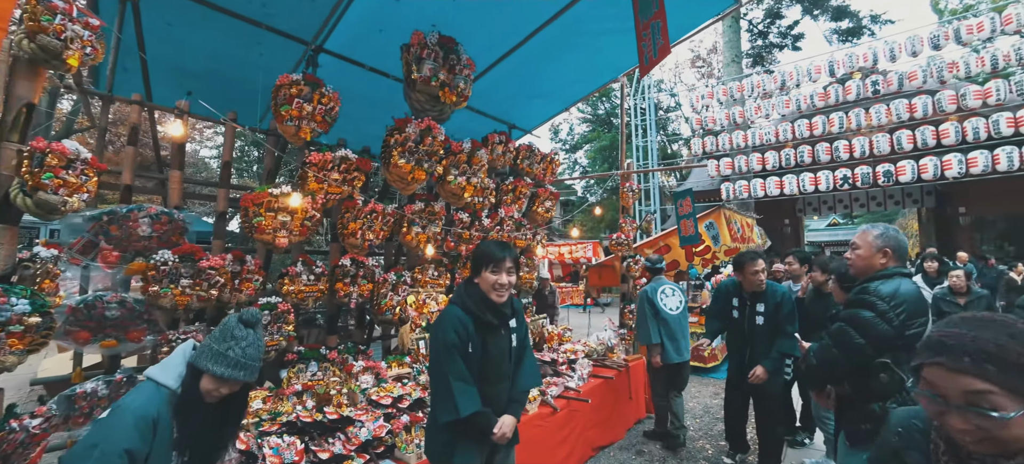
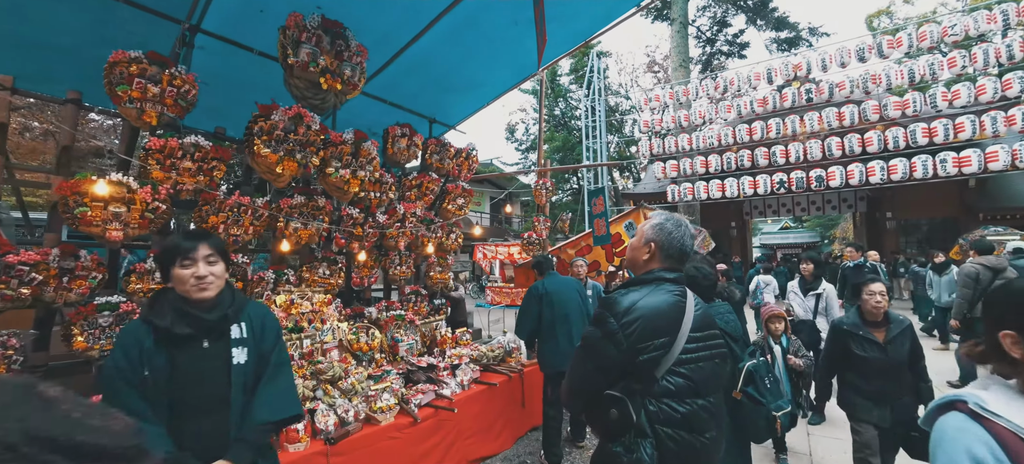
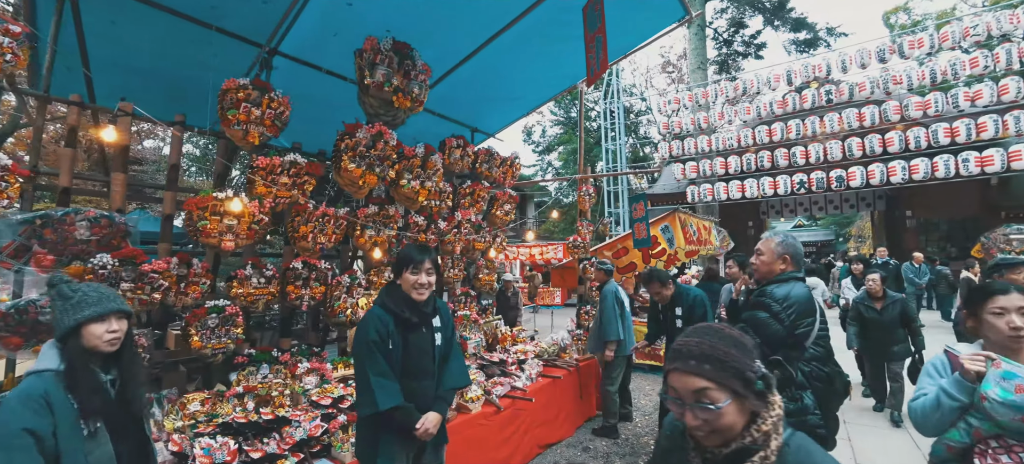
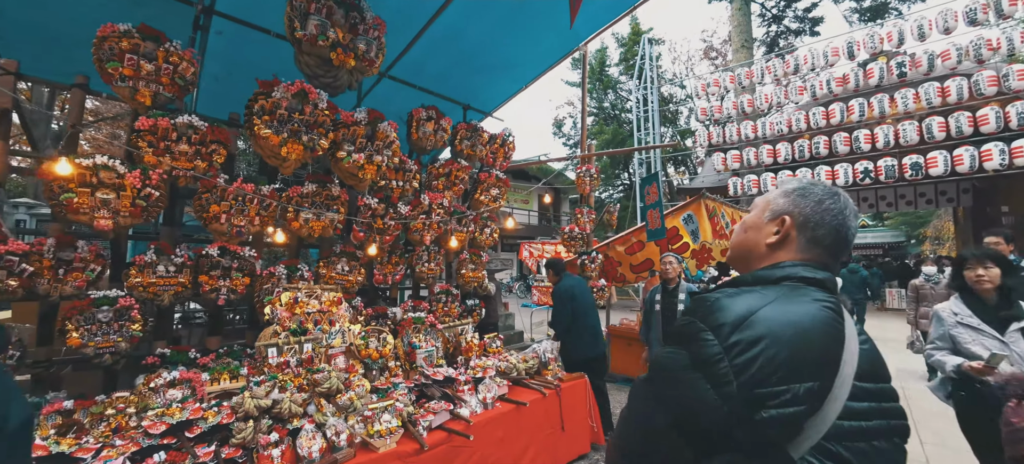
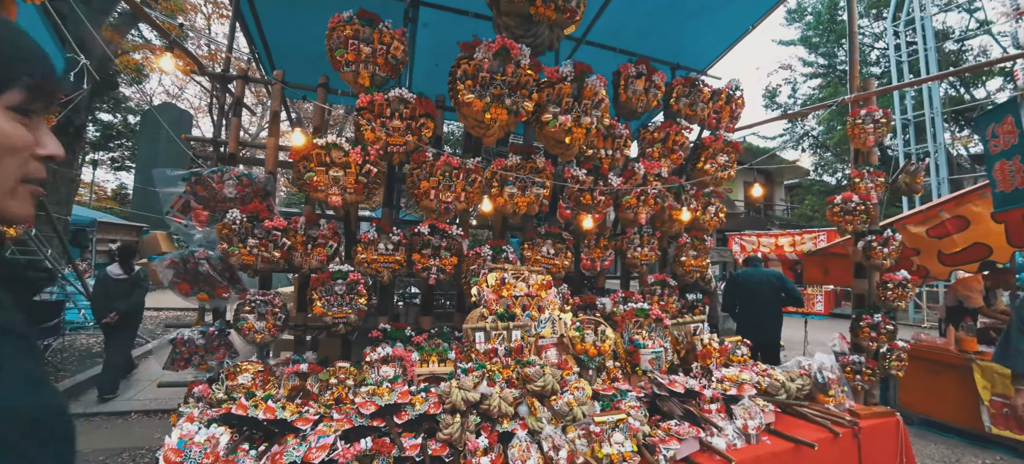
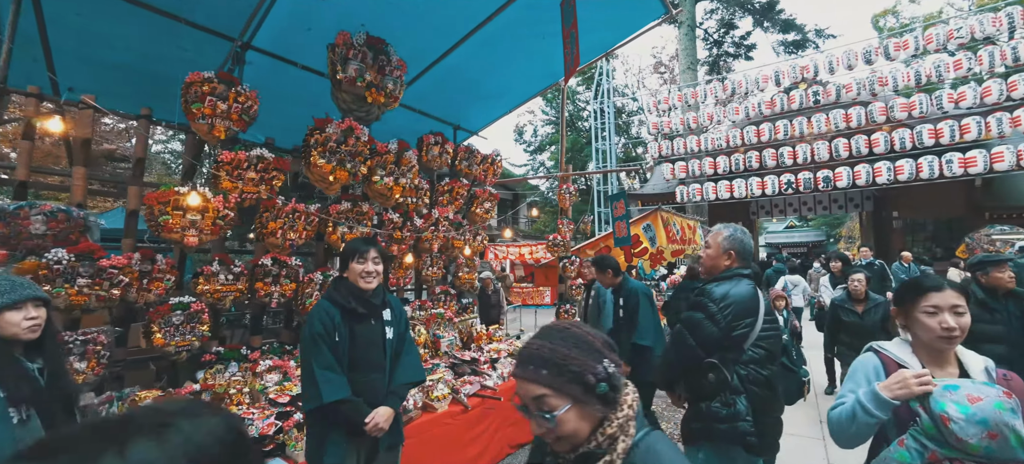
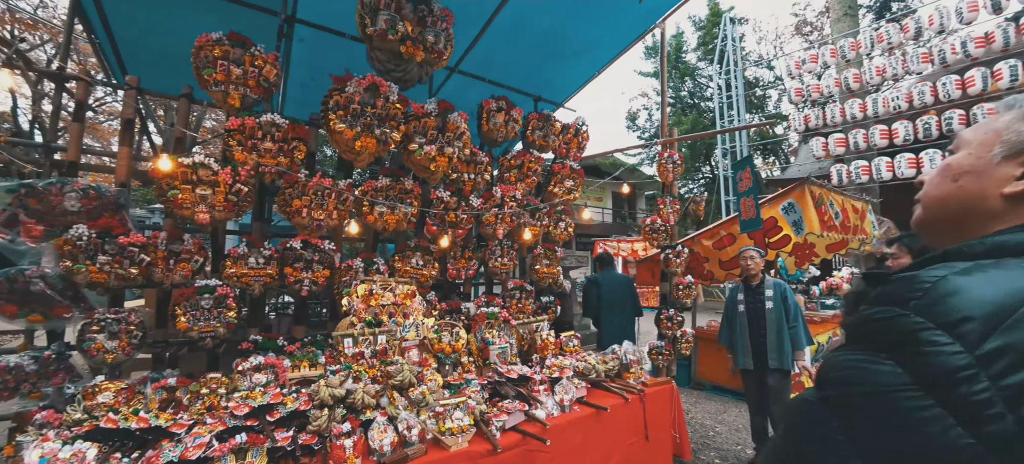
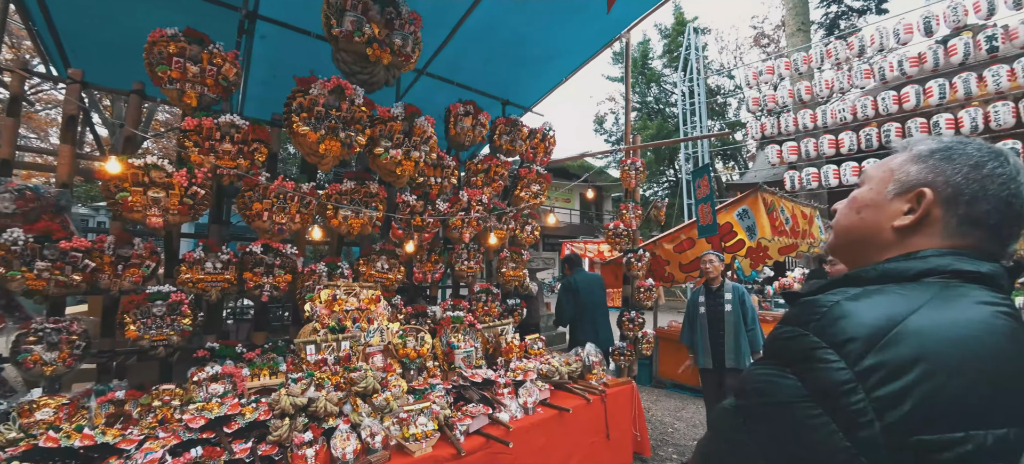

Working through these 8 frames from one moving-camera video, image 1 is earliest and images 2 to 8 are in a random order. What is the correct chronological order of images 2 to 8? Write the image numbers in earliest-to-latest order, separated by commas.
3, 6, 2, 4, 8, 7, 5
